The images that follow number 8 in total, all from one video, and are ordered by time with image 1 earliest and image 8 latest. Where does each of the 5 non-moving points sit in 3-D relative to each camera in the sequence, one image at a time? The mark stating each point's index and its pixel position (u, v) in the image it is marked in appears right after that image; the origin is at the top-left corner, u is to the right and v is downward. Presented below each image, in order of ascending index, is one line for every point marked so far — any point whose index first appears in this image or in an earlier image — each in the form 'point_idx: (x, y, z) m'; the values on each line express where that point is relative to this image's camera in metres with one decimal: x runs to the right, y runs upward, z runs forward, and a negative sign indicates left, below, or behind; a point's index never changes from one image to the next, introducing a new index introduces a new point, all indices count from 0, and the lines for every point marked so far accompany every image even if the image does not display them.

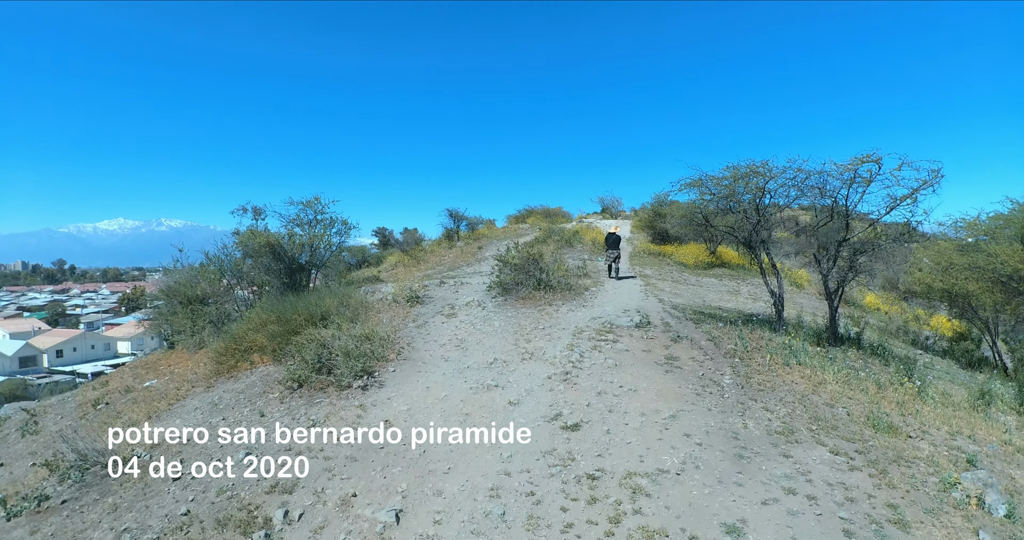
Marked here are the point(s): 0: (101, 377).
0: (-9.0, -2.4, +9.0) m
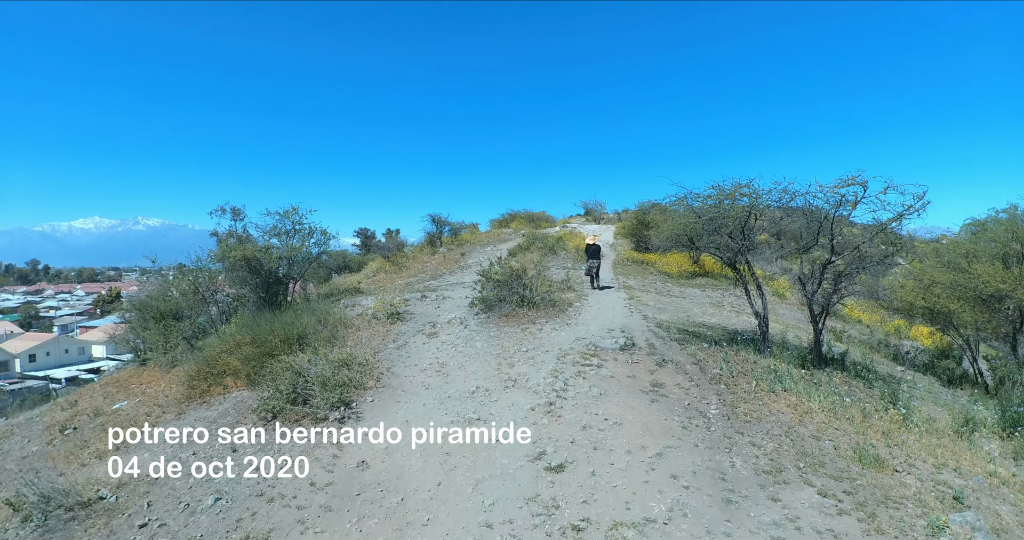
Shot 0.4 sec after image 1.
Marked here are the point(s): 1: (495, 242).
0: (-9.3, -2.6, +8.6) m
1: (-1.1, +1.2, +19.9) m
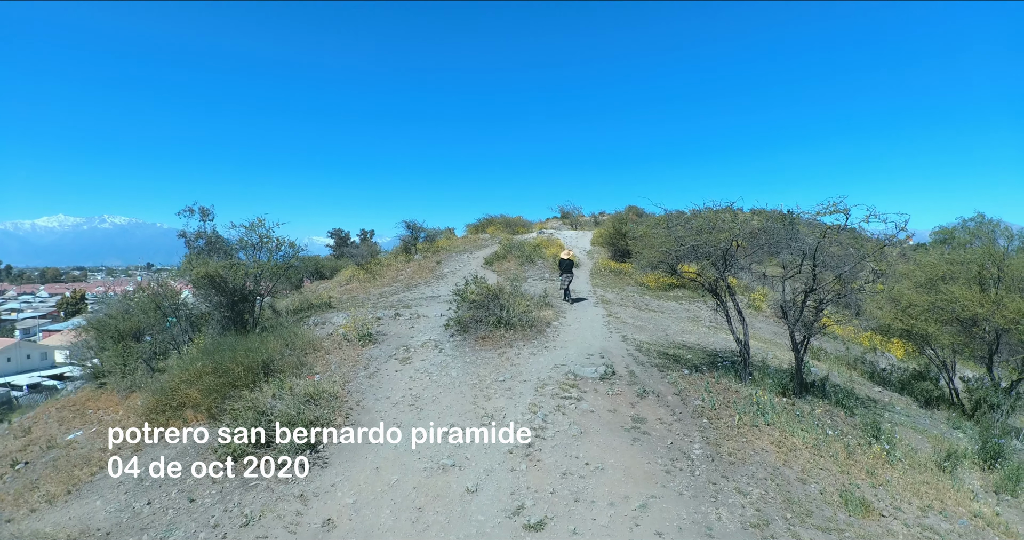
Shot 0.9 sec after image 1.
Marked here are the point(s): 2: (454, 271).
0: (-9.7, -2.9, +8.0) m
1: (-2.0, +0.9, +19.6) m
2: (-2.2, -0.2, +15.1) m
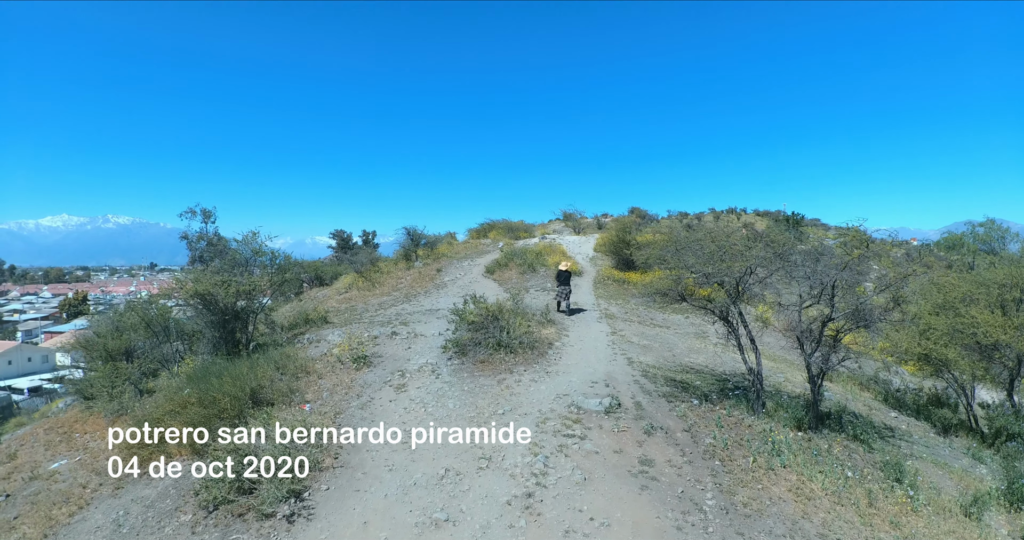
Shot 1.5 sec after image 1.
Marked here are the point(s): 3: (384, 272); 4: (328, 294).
0: (-9.7, -3.2, +7.9) m
1: (-1.9, +0.6, +19.4) m
2: (-2.1, -0.4, +14.9) m
3: (-5.2, -0.1, +16.5) m
4: (-6.8, -0.9, +15.2) m
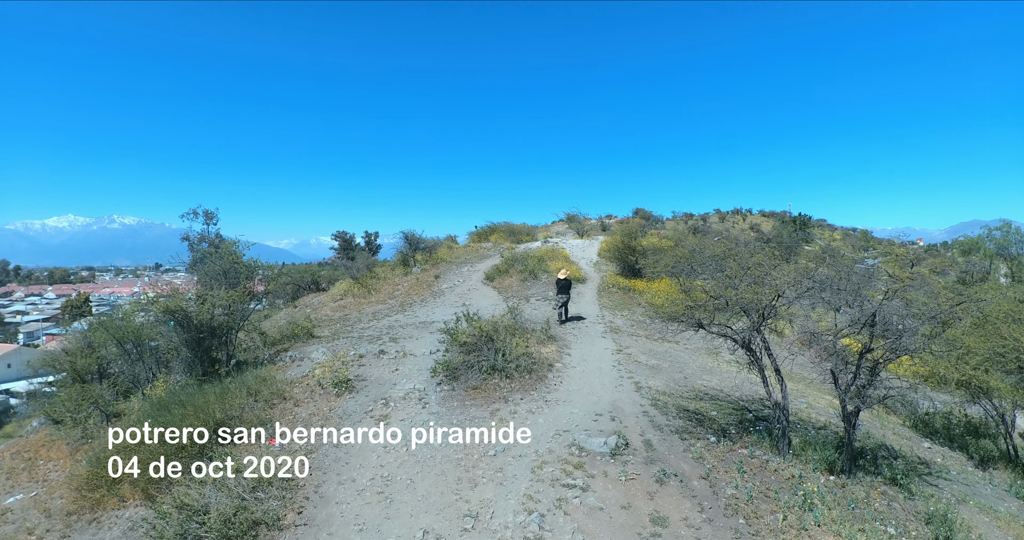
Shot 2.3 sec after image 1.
0: (-9.7, -3.3, +7.5) m
1: (-1.8, +0.4, +19.0) m
2: (-2.1, -0.6, +14.4) m
3: (-5.1, -0.3, +16.0) m
4: (-6.8, -1.1, +14.8) m
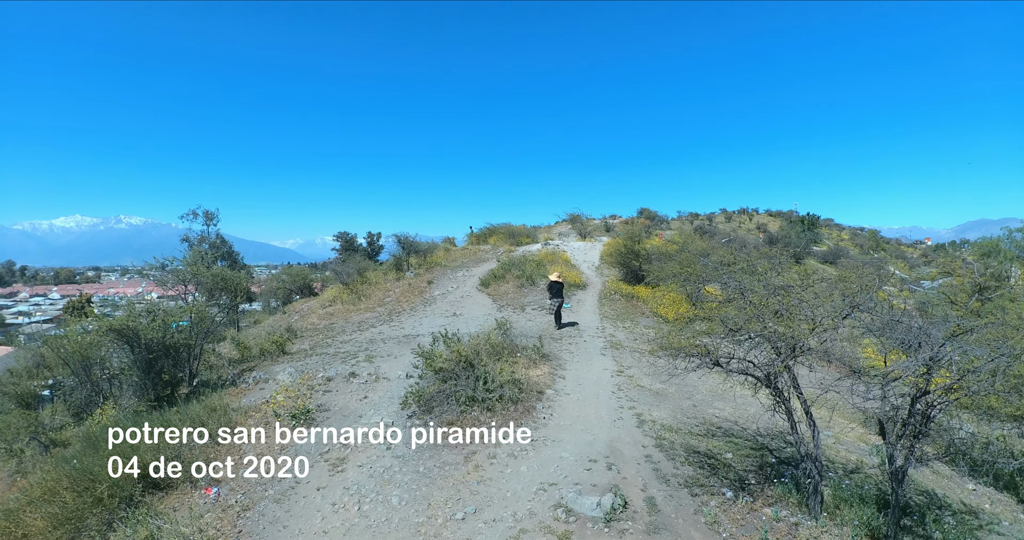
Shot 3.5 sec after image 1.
0: (-9.9, -3.5, +6.9) m
1: (-1.9, +0.3, +18.3) m
2: (-2.2, -0.8, +13.8) m
3: (-5.2, -0.4, +15.4) m
4: (-6.9, -1.2, +14.2) m
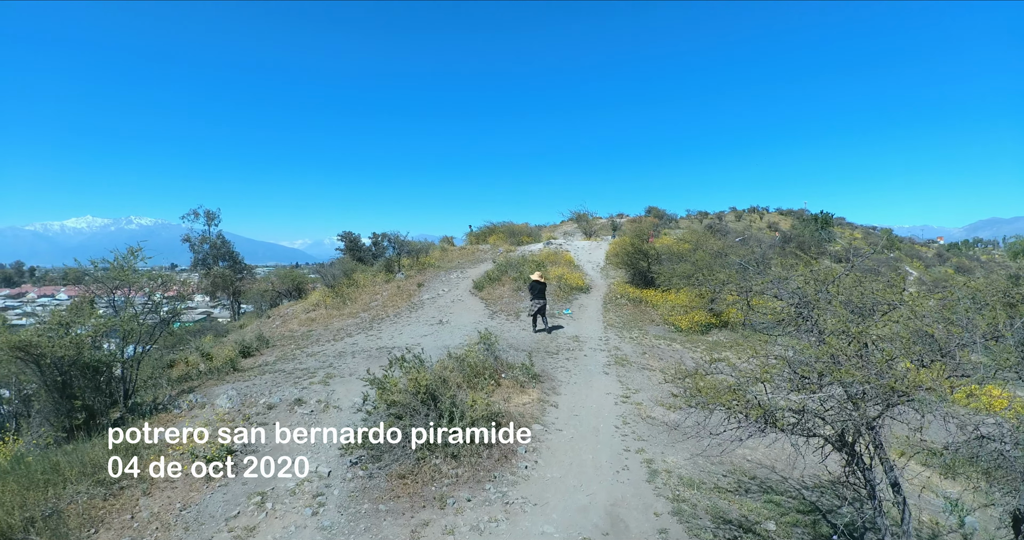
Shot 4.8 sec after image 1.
0: (-10.0, -3.6, +6.1) m
1: (-1.9, +0.2, +17.4) m
2: (-2.3, -0.8, +12.8) m
3: (-5.2, -0.5, +14.5) m
4: (-6.9, -1.3, +13.3) m
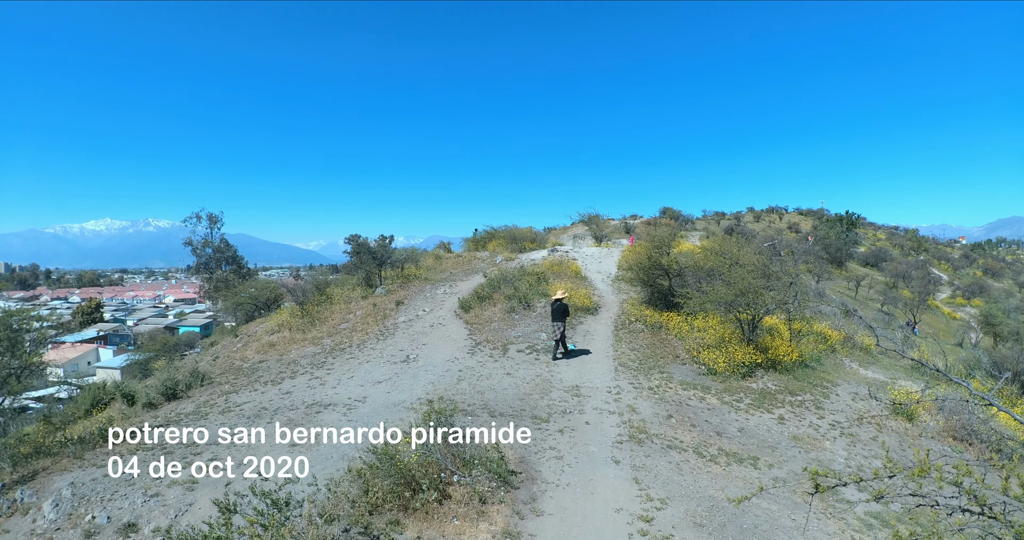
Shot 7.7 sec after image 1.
0: (-10.3, -3.9, +4.6) m
1: (-1.8, -0.1, +15.7) m
2: (-2.4, -1.2, +11.2) m
3: (-5.3, -0.9, +12.9) m
4: (-7.0, -1.7, +11.8) m
